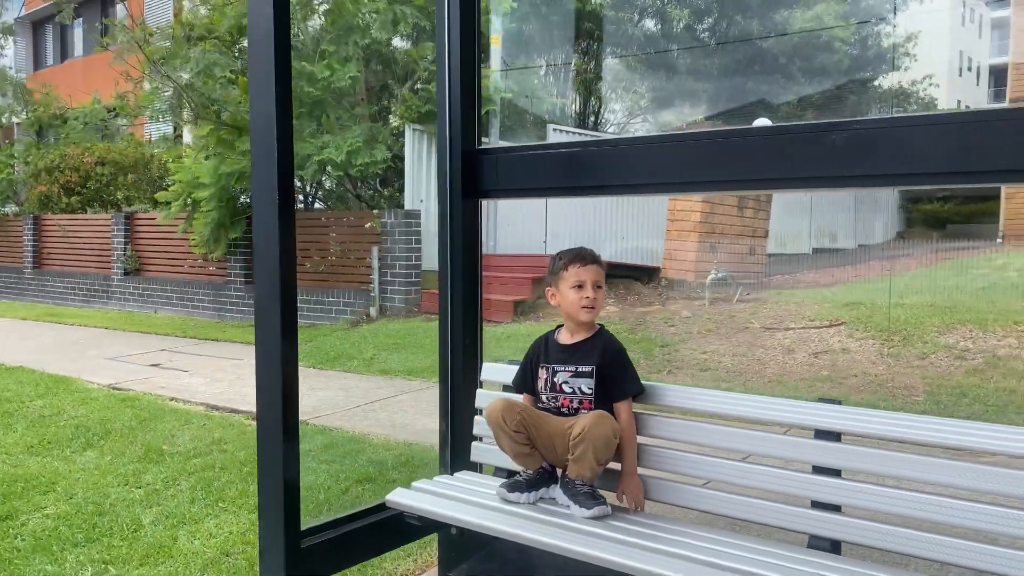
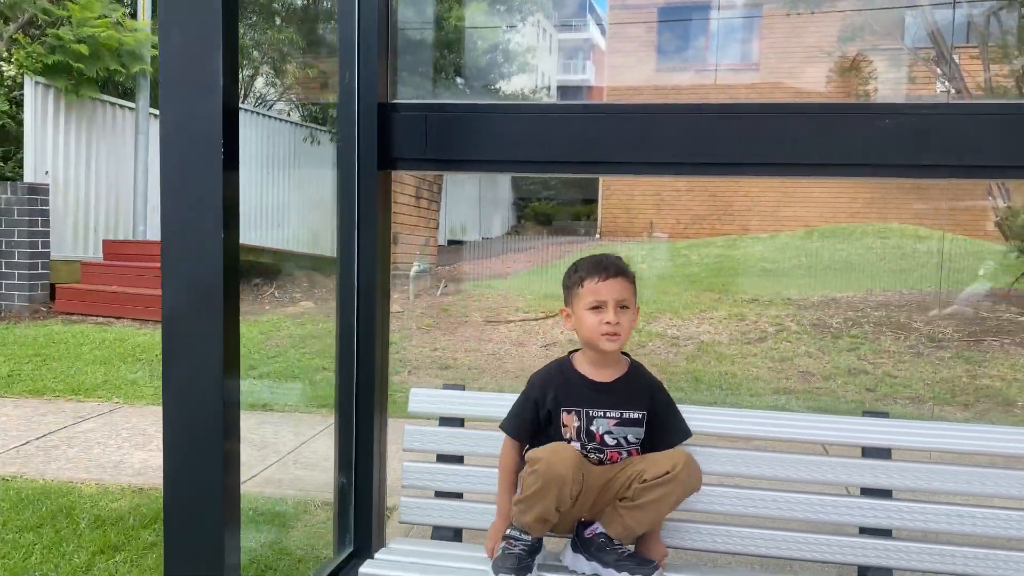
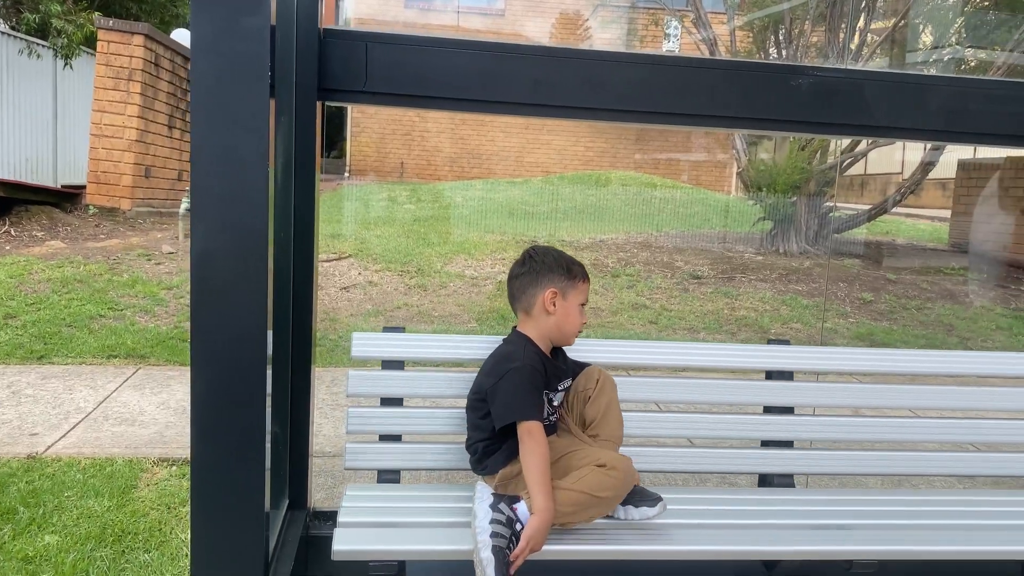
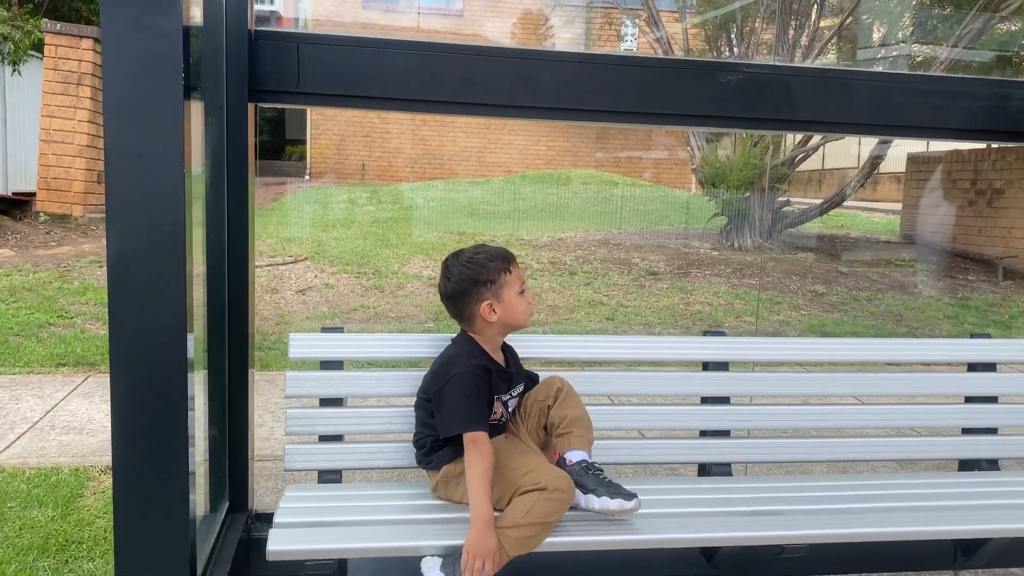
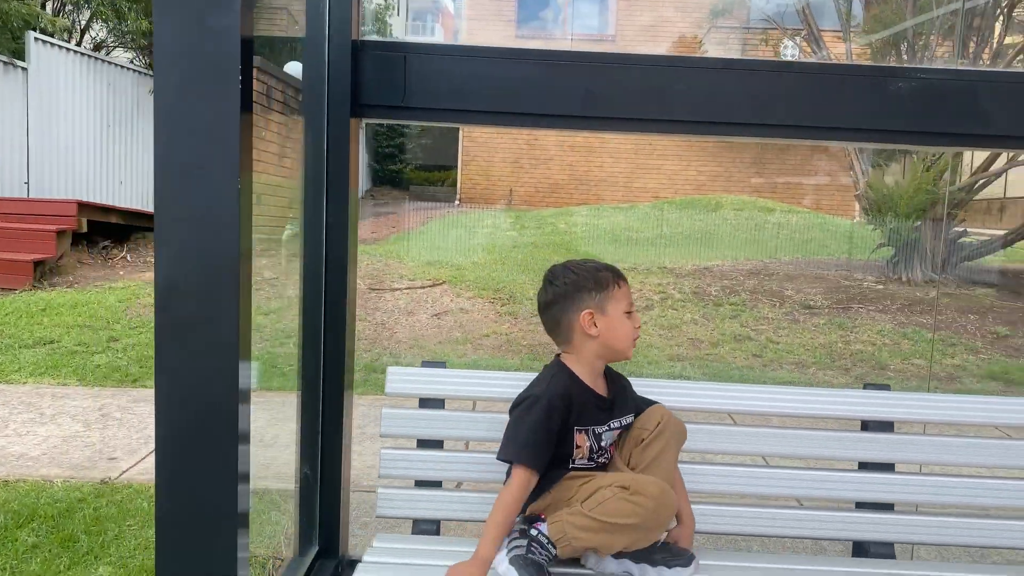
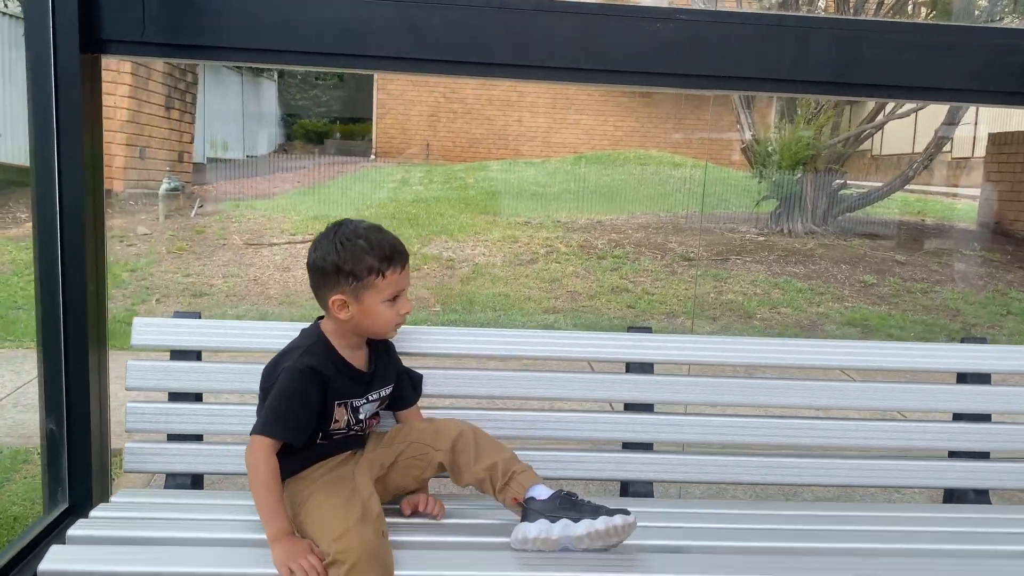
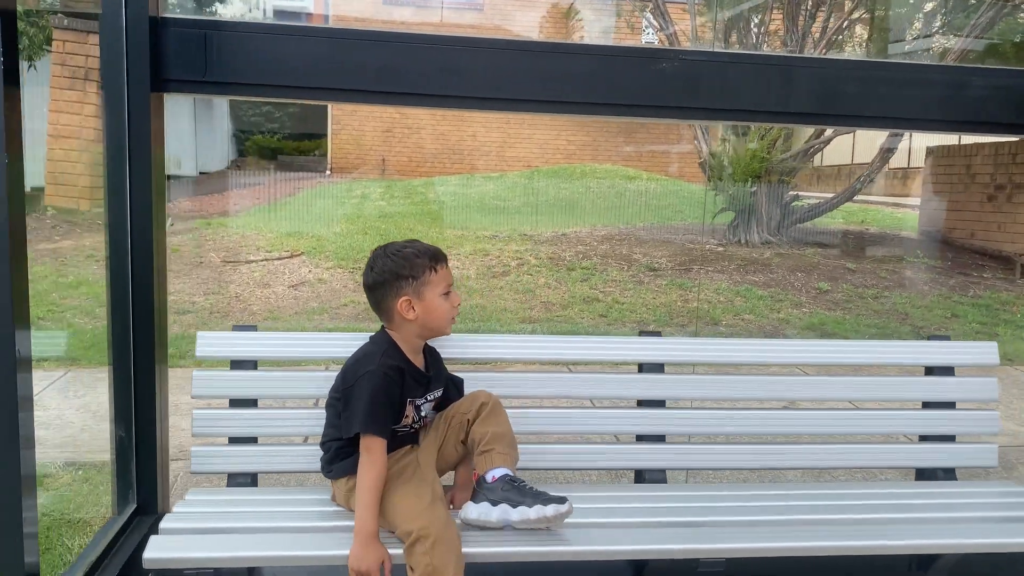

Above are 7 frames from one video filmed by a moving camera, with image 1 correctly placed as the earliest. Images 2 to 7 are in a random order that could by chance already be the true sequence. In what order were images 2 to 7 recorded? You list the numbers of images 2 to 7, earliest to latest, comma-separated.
2, 5, 3, 4, 7, 6
